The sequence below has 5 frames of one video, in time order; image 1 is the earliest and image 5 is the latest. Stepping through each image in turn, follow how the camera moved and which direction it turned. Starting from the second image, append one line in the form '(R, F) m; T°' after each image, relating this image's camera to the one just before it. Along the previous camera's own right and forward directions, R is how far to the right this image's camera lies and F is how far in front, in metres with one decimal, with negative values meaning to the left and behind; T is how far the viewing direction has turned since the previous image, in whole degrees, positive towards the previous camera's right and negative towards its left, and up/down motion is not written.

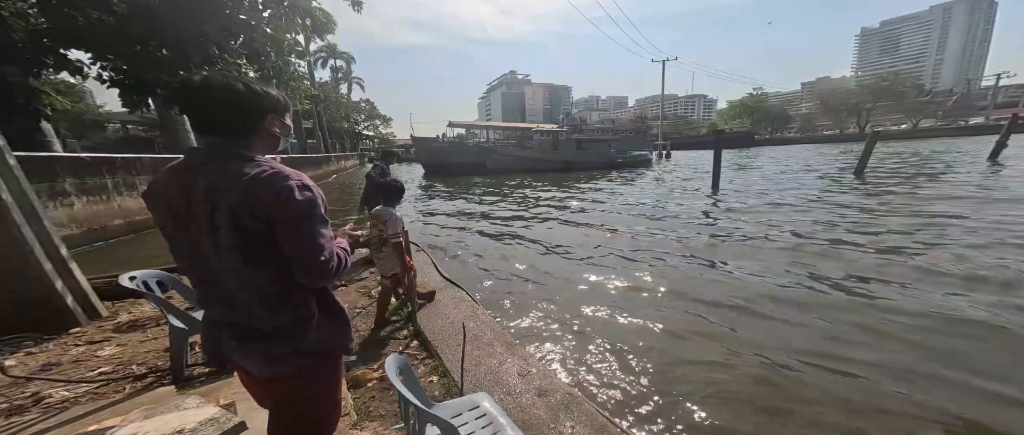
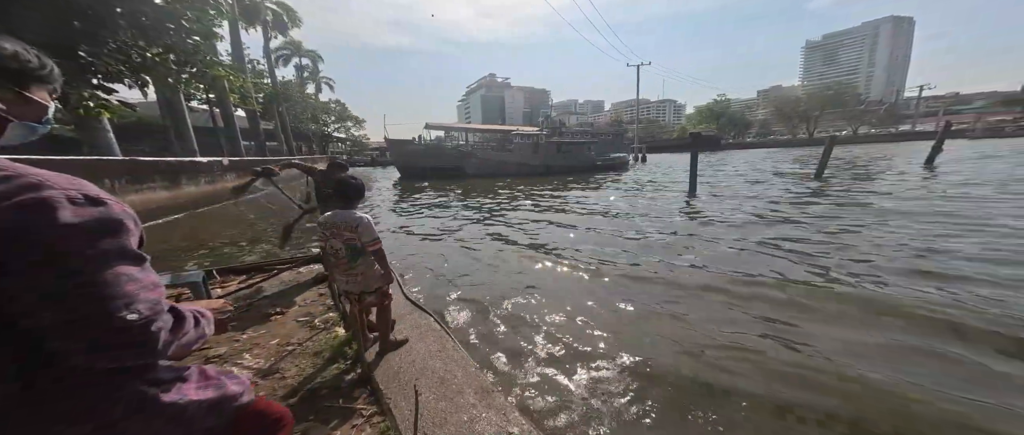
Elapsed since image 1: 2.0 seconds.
(0.0, +0.4) m; +4°
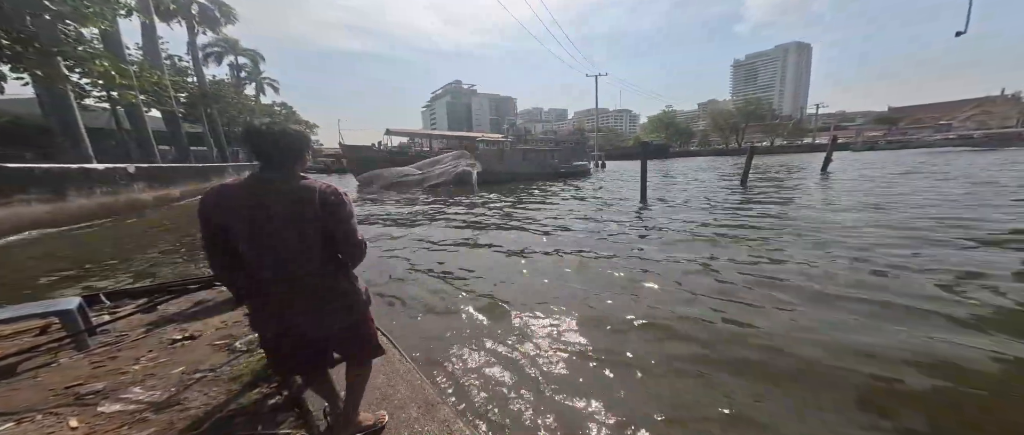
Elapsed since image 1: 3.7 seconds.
(-1.1, +0.4) m; +8°
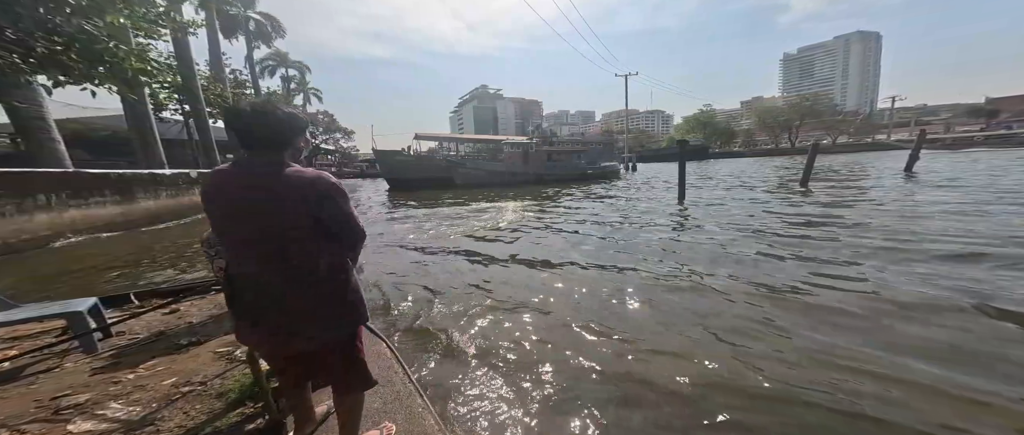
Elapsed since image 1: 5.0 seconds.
(+0.7, -0.1) m; -6°
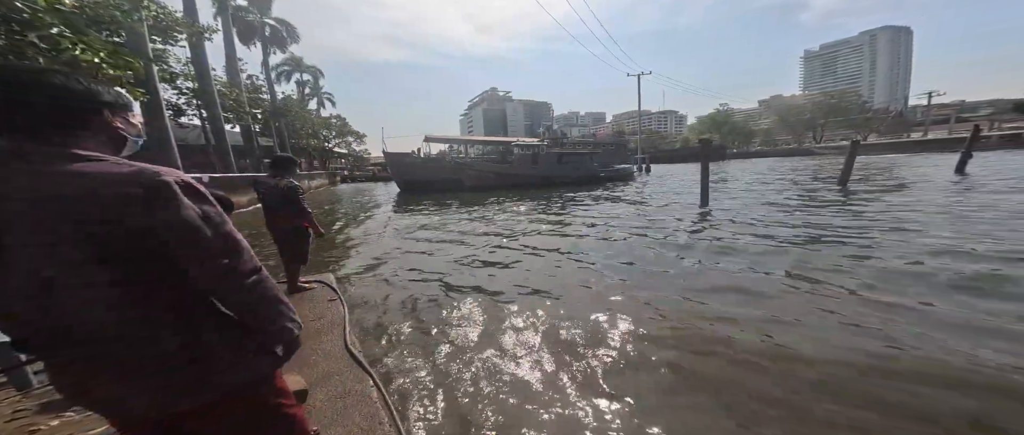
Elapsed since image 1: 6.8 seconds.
(+0.3, +0.3) m; -2°
